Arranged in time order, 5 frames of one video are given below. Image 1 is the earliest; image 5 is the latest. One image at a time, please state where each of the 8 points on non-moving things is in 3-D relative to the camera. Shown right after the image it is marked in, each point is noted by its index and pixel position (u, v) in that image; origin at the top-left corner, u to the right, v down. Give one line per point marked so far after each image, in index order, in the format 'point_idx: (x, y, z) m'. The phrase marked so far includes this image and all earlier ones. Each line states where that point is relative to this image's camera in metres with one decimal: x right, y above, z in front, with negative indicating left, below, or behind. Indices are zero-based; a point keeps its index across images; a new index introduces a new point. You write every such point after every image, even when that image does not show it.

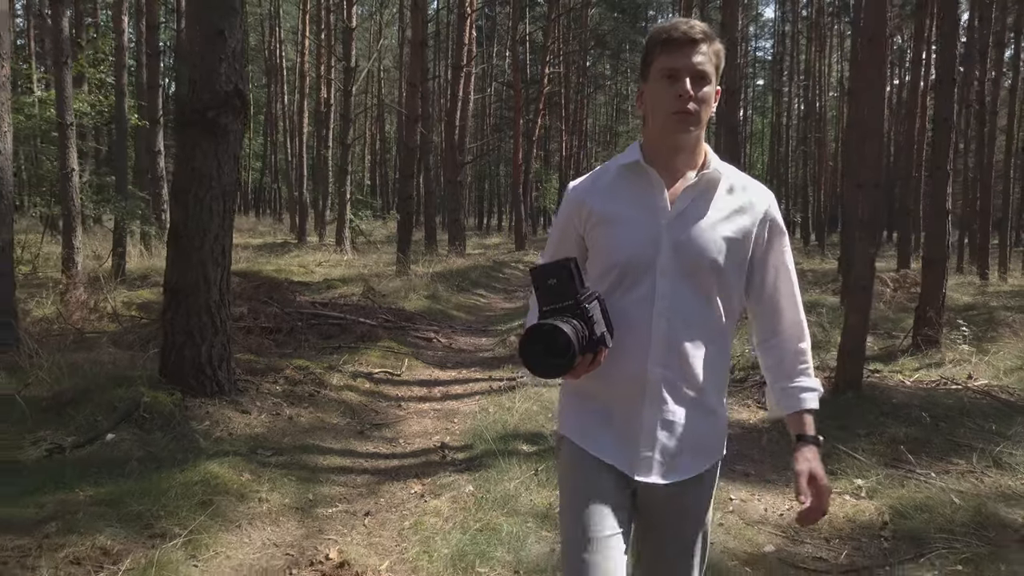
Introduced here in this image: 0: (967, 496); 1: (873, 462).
0: (+2.5, -1.1, +4.2) m
1: (+2.2, -1.1, +4.8) m
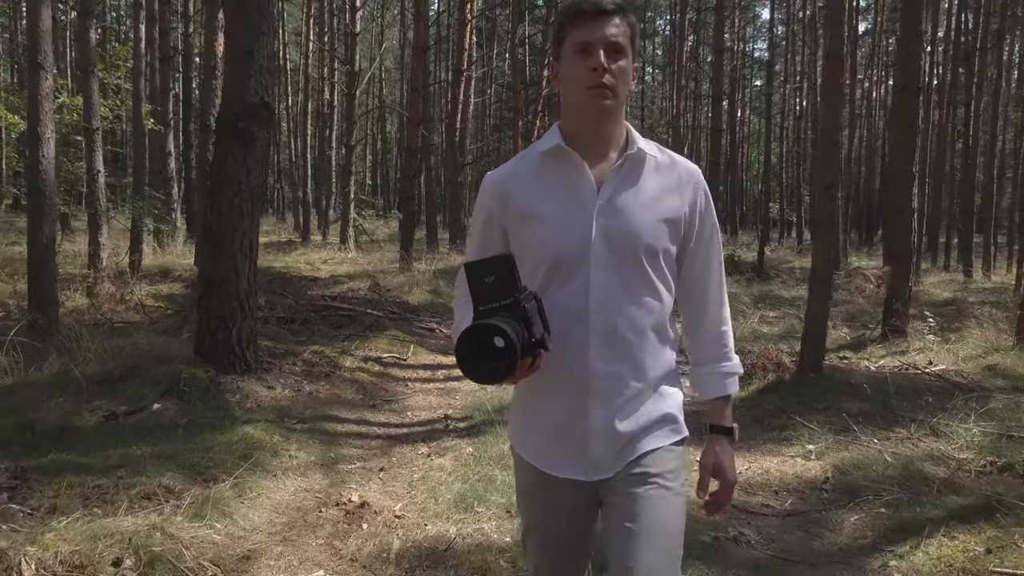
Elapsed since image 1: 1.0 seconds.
0: (+2.4, -1.0, +4.8) m
1: (+2.2, -1.0, +5.4) m
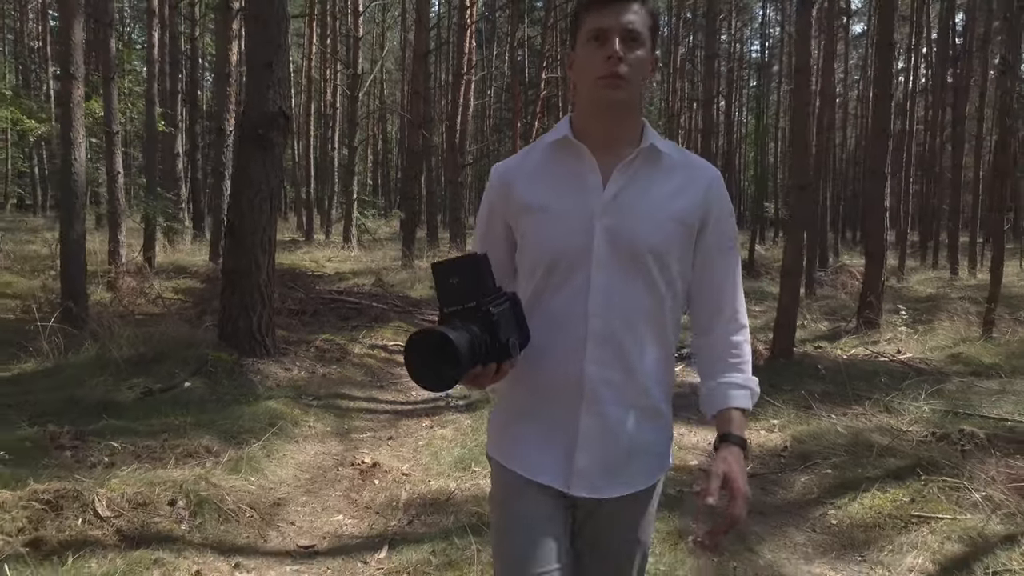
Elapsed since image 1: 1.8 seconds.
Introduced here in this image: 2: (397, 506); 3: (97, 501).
0: (+2.4, -1.0, +5.4) m
1: (+2.1, -0.9, +6.0) m
2: (-0.6, -1.1, +4.1) m
3: (-1.9, -1.0, +3.5) m
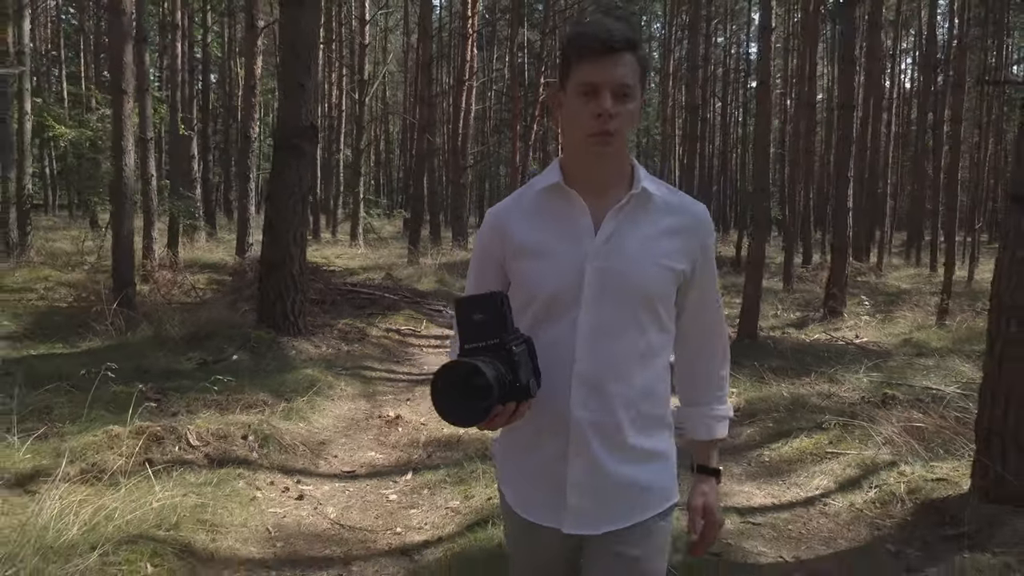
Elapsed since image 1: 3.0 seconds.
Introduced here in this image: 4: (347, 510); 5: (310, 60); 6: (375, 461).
0: (+2.4, -0.9, +6.5) m
1: (+2.1, -0.8, +7.0) m
2: (-0.6, -1.0, +5.1) m
3: (-1.9, -0.9, +4.6) m
4: (-0.9, -1.2, +4.1) m
5: (-1.9, +2.2, +7.4) m
6: (-0.9, -1.1, +4.9) m
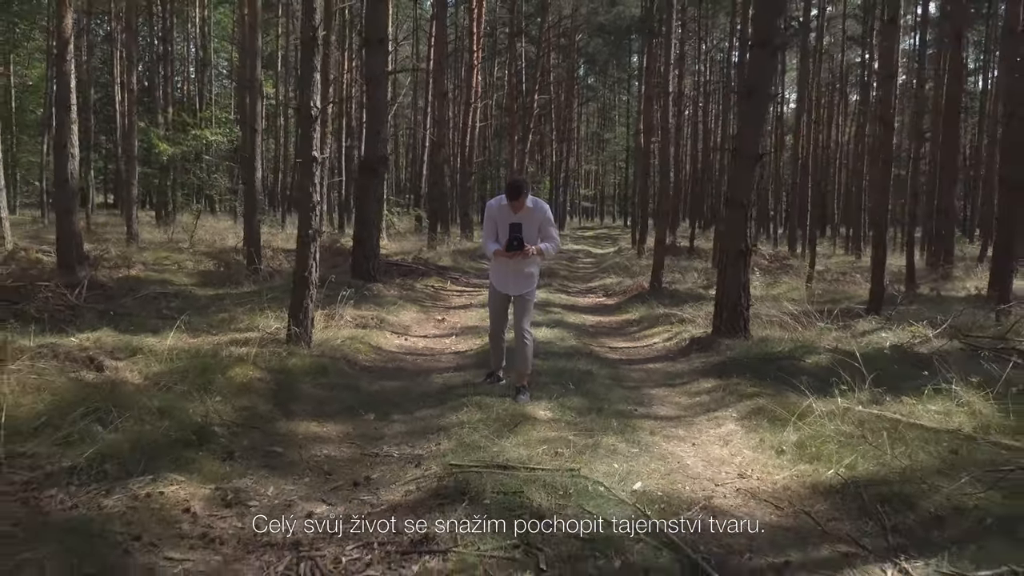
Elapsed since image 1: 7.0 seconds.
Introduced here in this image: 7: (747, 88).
0: (+2.3, -0.3, +11.2) m
1: (+2.0, -0.3, +11.8) m
2: (-0.7, -0.5, +9.8) m
3: (-2.0, -0.3, +9.3) m
4: (-1.0, -0.7, +8.9) m
5: (-2.0, +2.7, +12.1) m
6: (-0.9, -0.6, +9.6) m
7: (+2.5, +2.1, +8.3) m
